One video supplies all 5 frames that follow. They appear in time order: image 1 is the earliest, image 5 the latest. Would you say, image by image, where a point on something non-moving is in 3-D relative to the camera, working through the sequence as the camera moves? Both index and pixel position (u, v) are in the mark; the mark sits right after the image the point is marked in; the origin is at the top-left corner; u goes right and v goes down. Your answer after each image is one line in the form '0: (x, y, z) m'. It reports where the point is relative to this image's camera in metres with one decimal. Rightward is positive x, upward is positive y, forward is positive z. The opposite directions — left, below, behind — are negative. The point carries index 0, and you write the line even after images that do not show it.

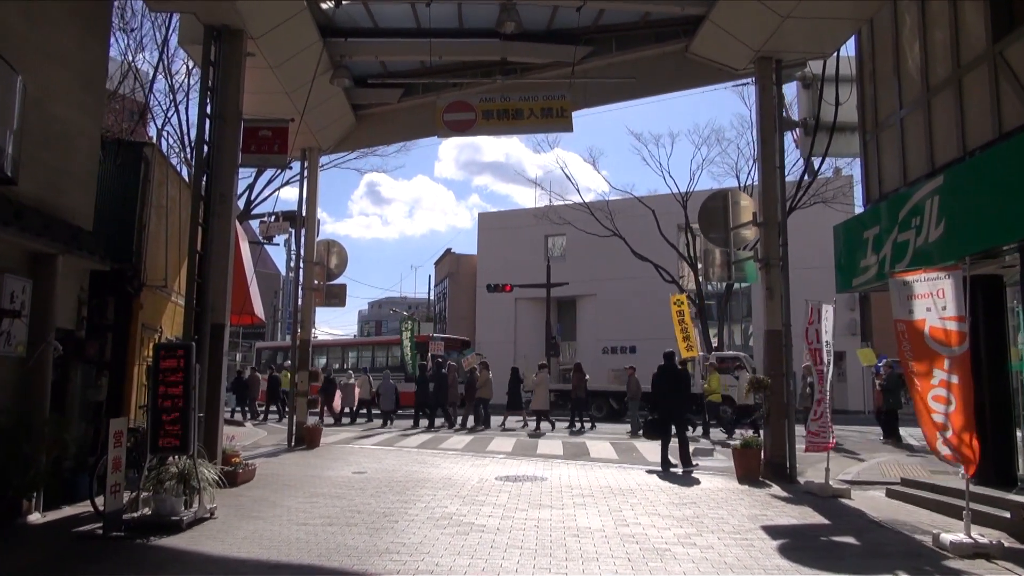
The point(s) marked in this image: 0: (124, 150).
0: (-5.5, +2.0, +11.1) m
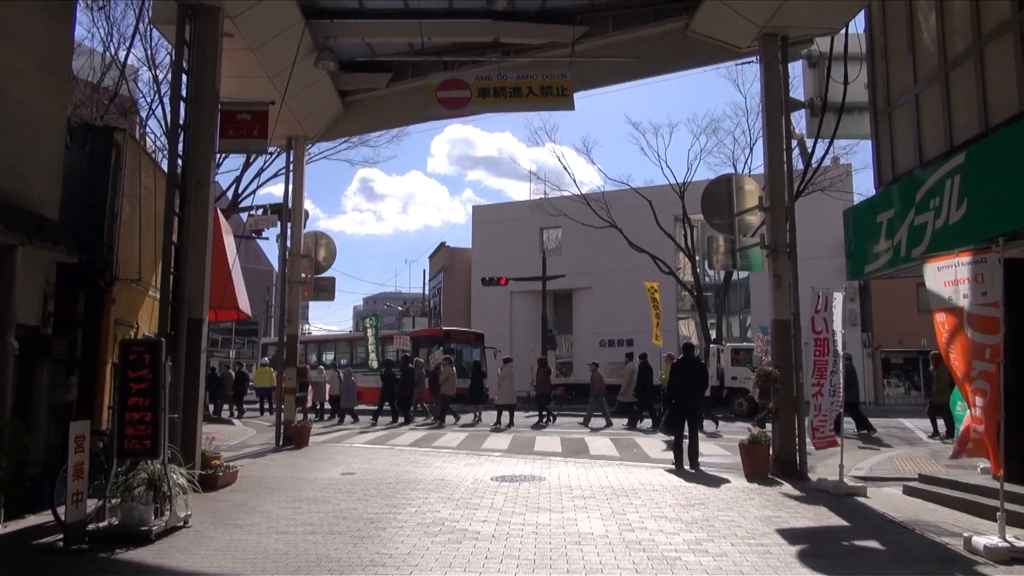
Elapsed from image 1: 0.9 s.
0: (-5.6, +2.0, +10.4) m
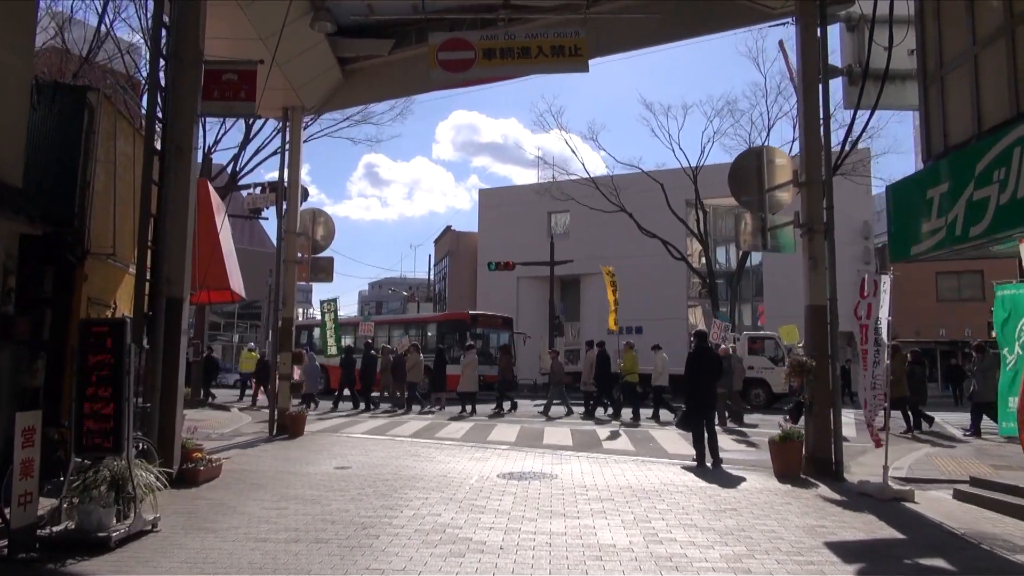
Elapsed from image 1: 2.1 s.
0: (-5.4, +2.3, +9.5) m
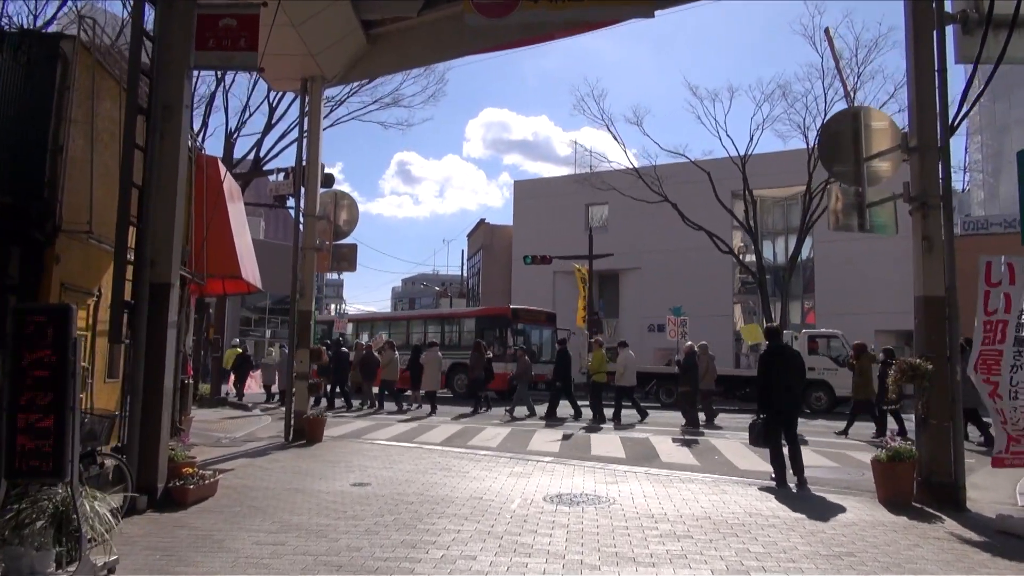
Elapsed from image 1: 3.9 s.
0: (-4.9, +2.5, +8.0) m
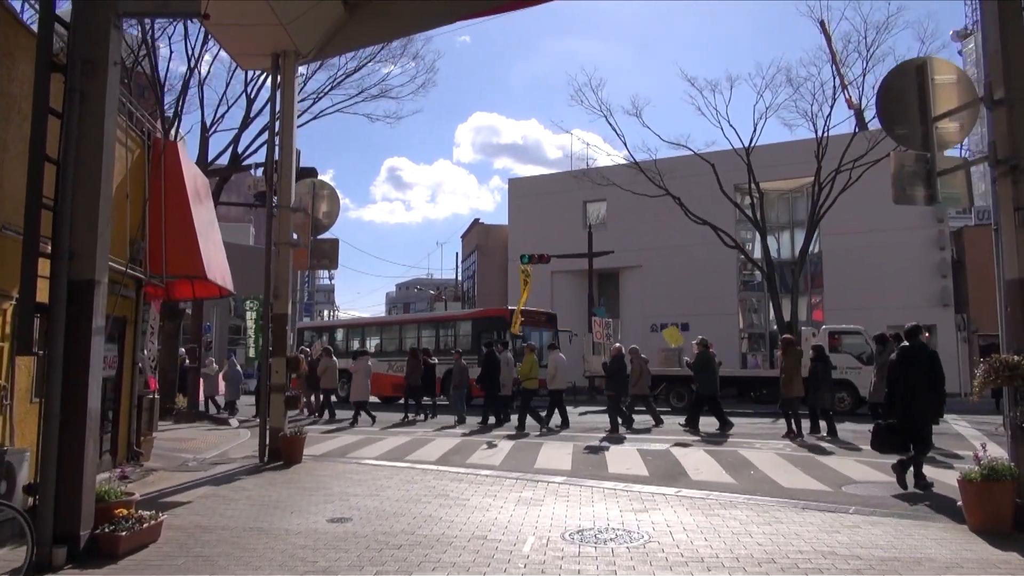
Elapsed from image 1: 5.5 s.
0: (-4.9, +2.5, +6.5) m
